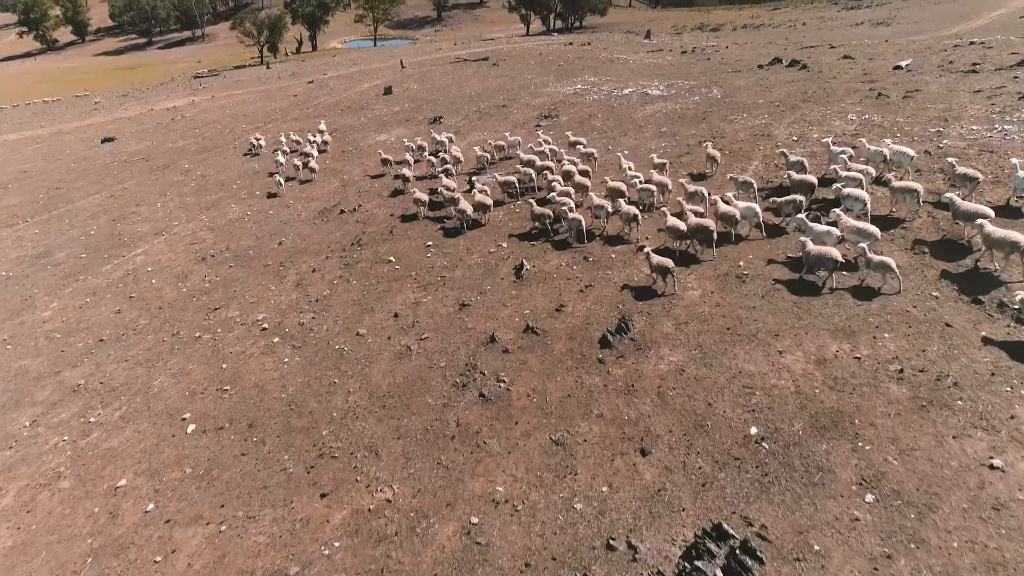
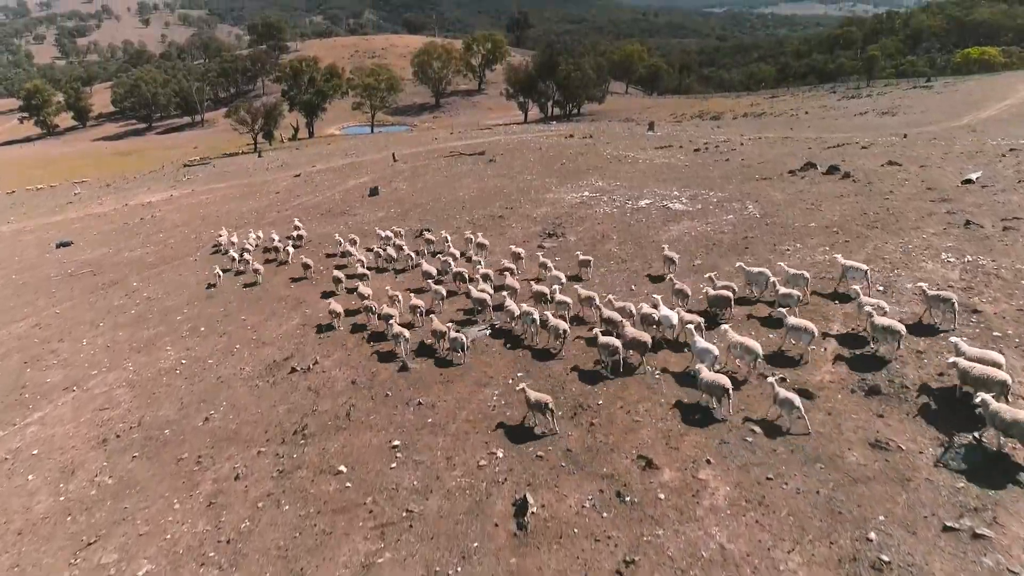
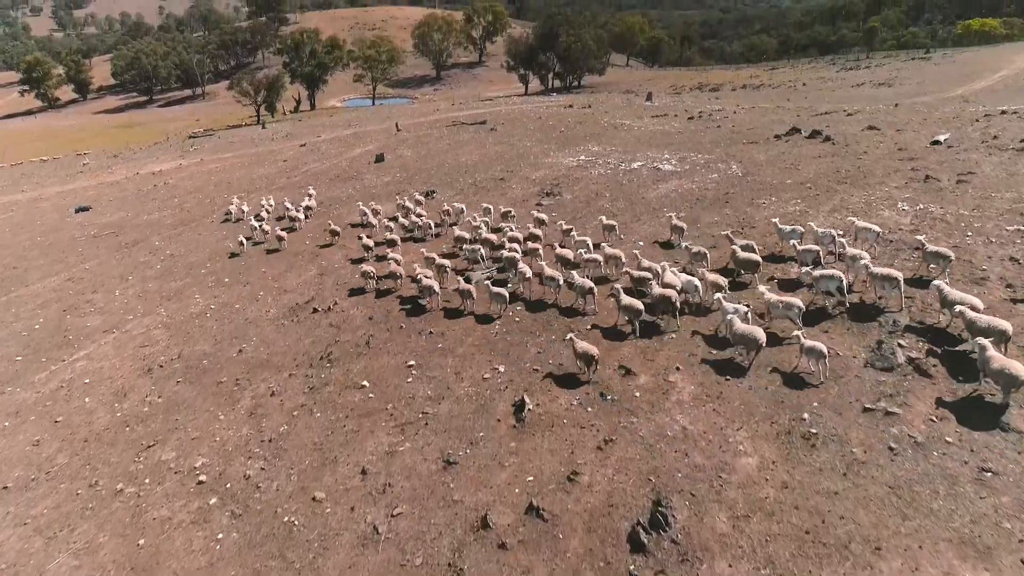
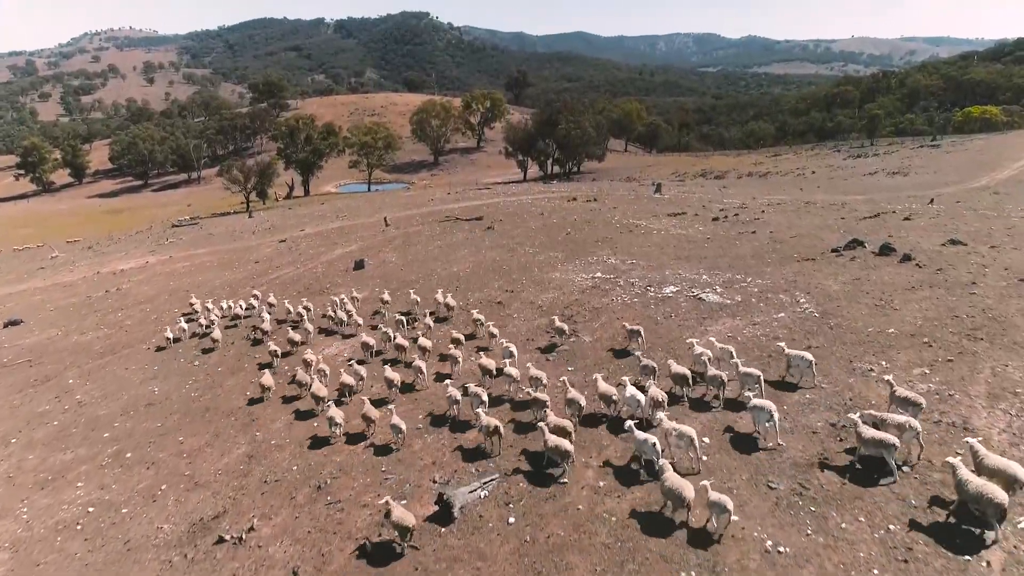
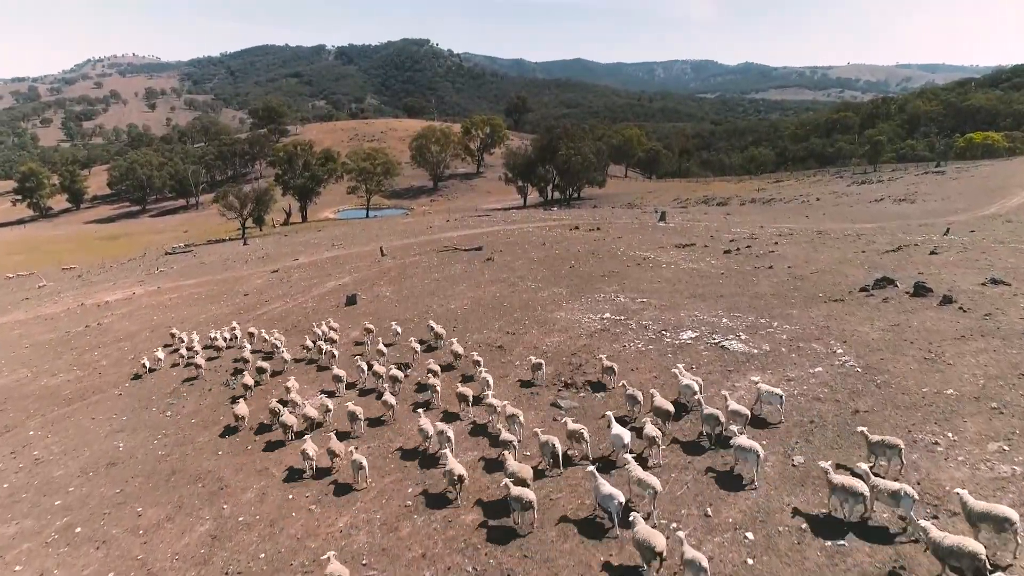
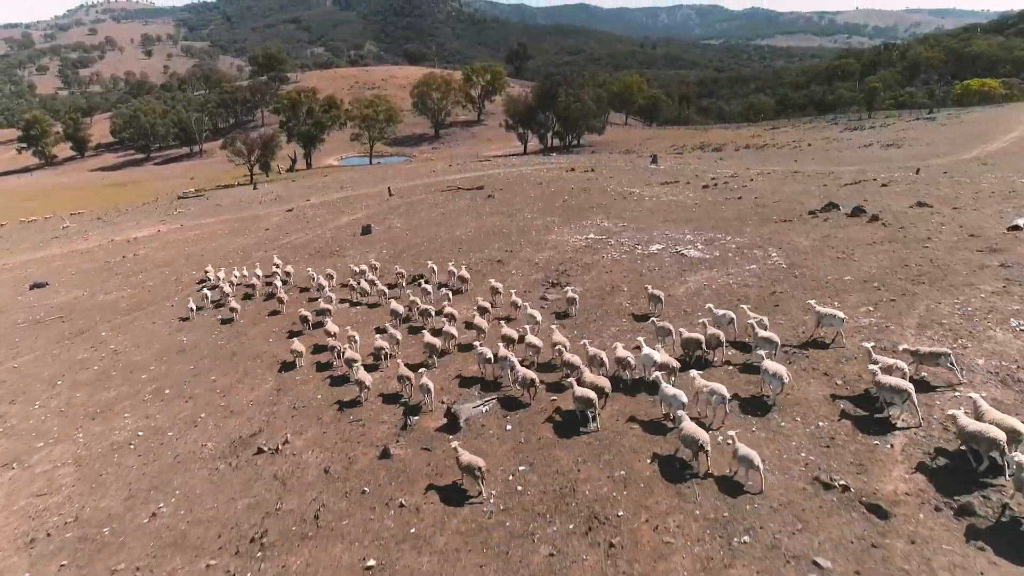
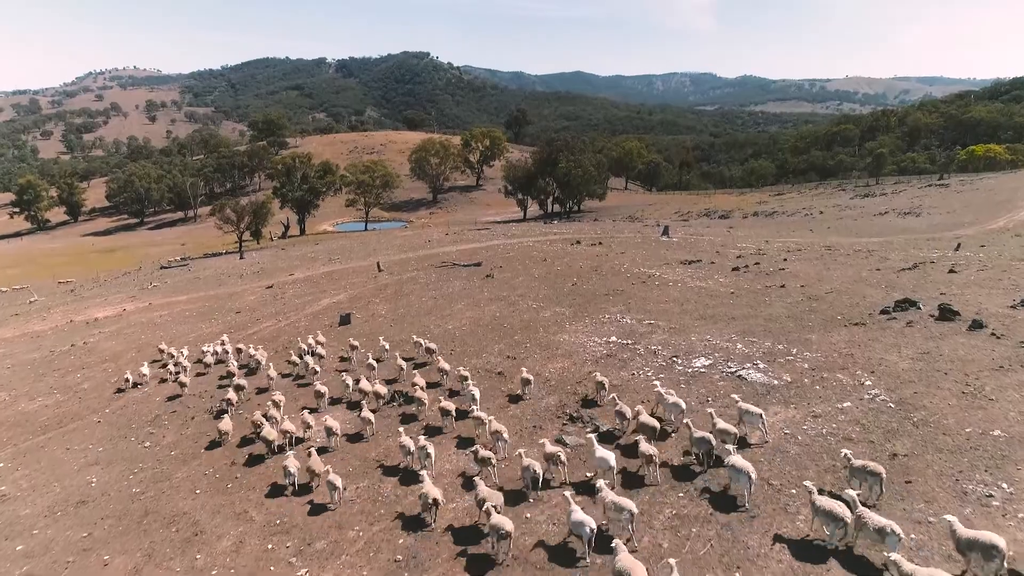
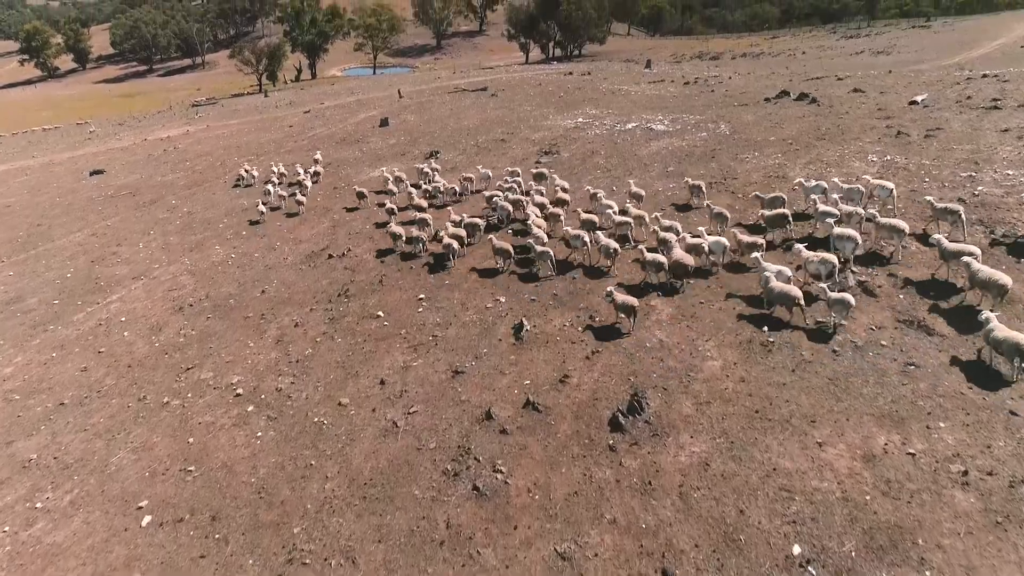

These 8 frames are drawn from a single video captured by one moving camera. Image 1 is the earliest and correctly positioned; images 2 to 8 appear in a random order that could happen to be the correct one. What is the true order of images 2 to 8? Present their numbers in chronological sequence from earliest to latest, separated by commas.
8, 3, 2, 6, 4, 5, 7
